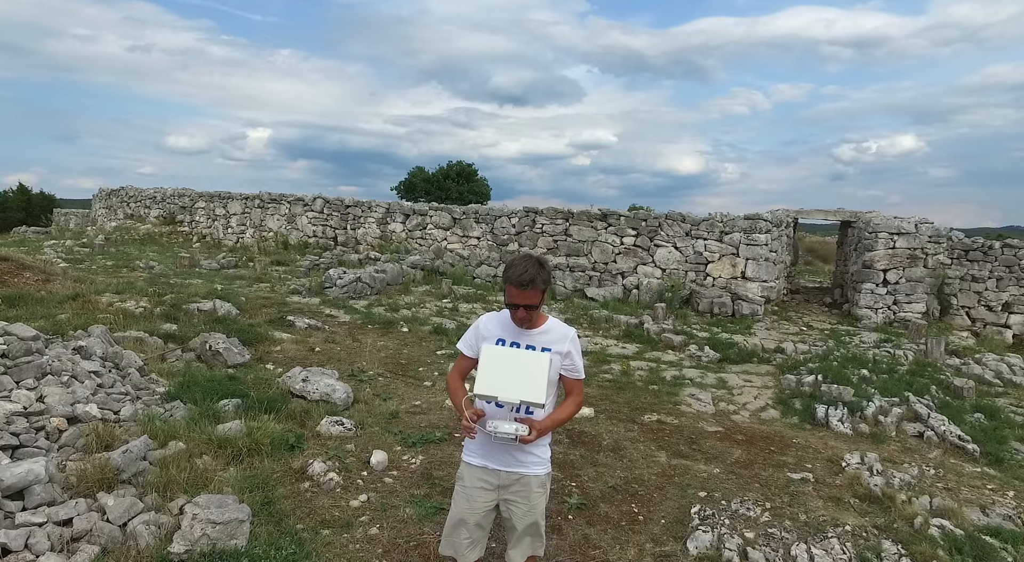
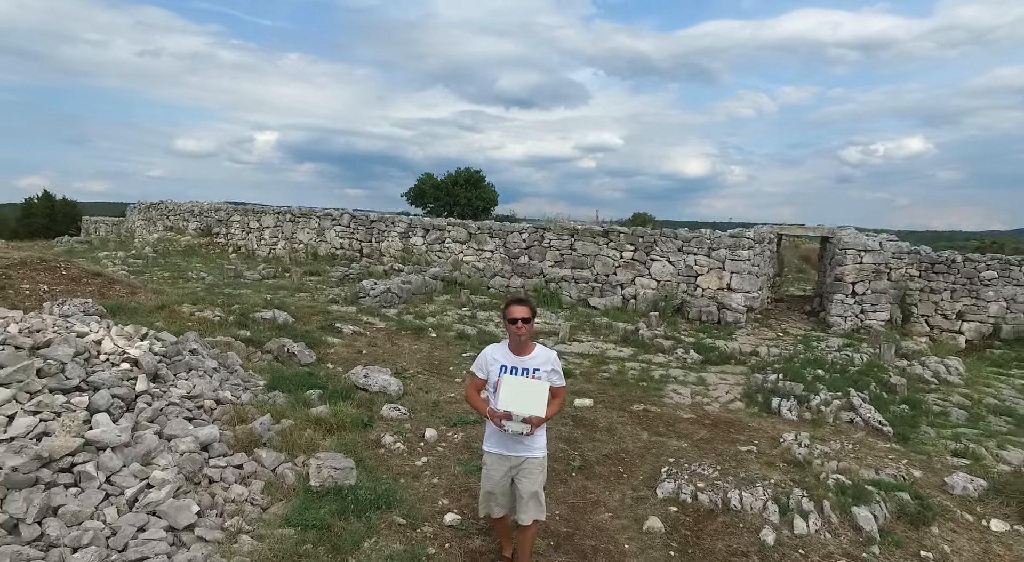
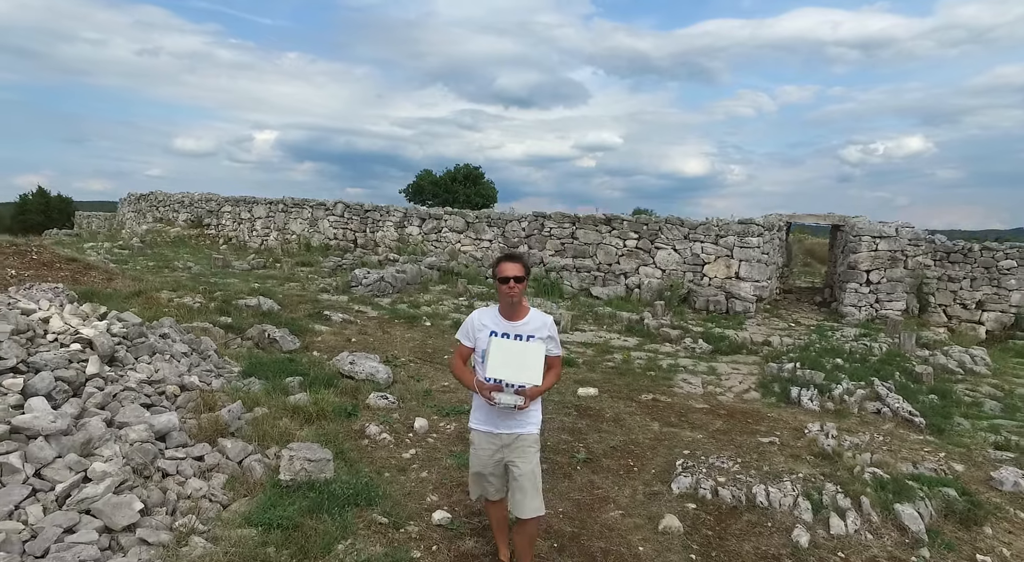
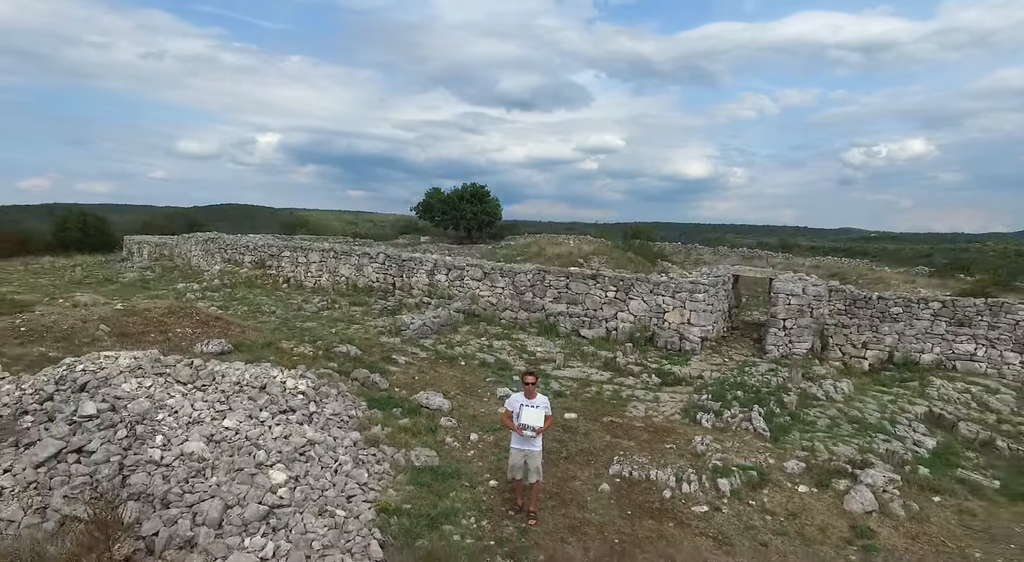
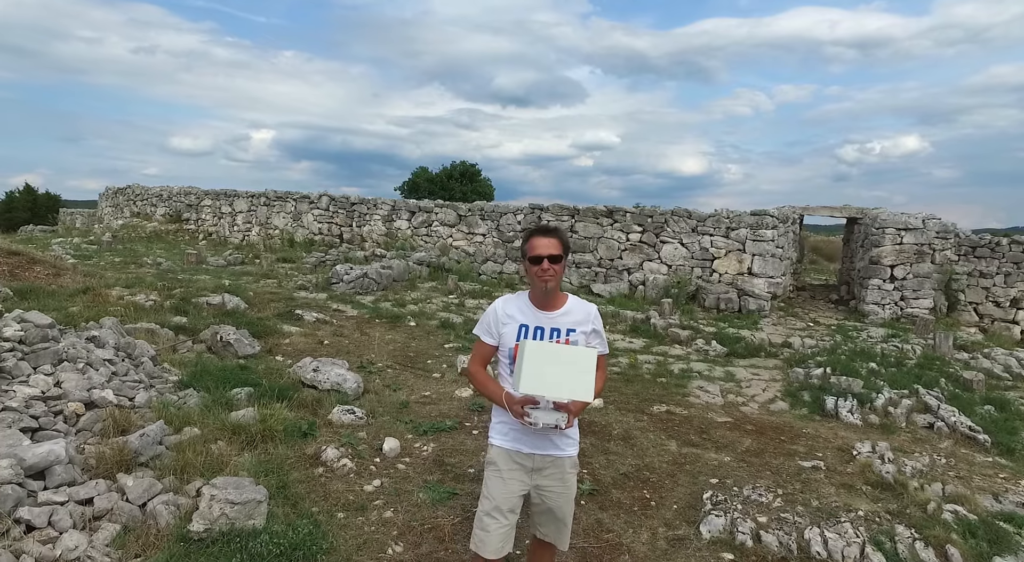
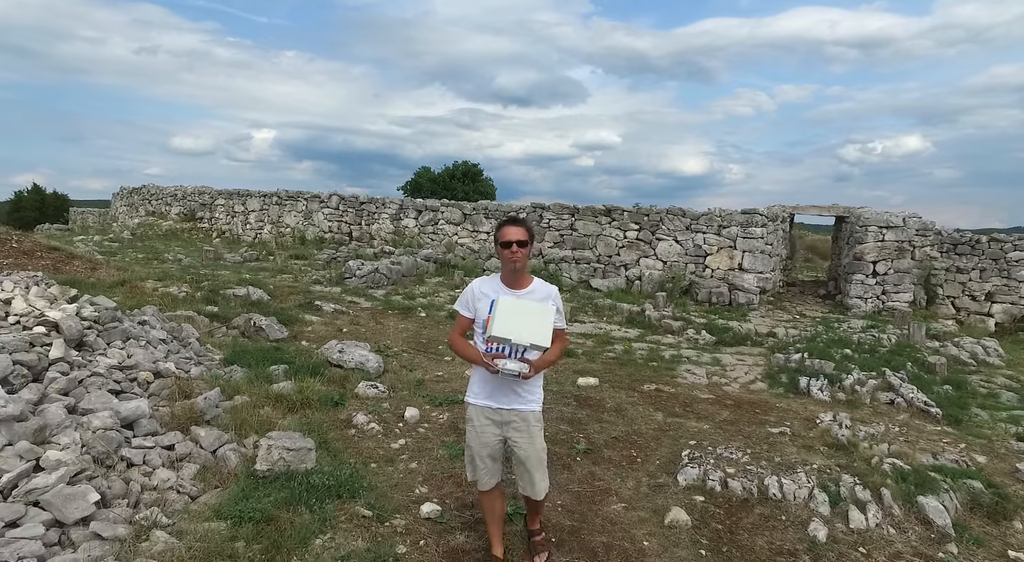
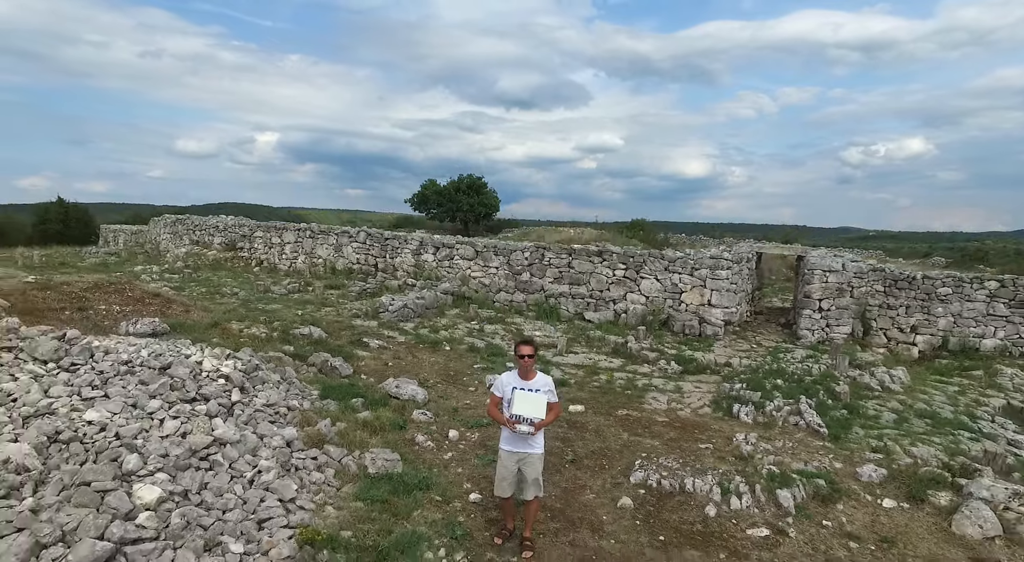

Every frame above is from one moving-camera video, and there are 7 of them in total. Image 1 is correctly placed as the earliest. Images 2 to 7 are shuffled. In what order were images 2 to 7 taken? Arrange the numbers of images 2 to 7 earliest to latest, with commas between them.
5, 6, 3, 2, 7, 4
